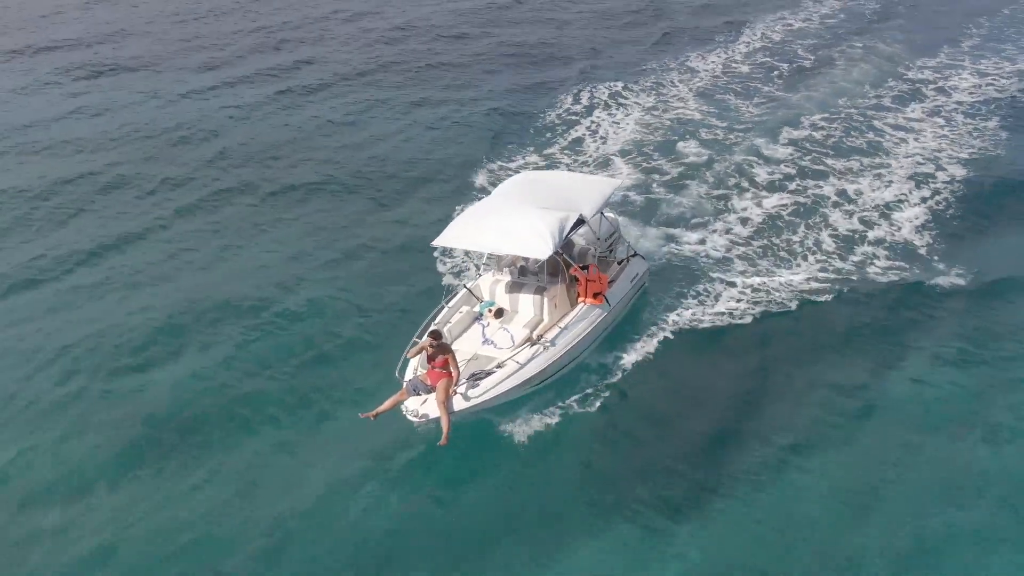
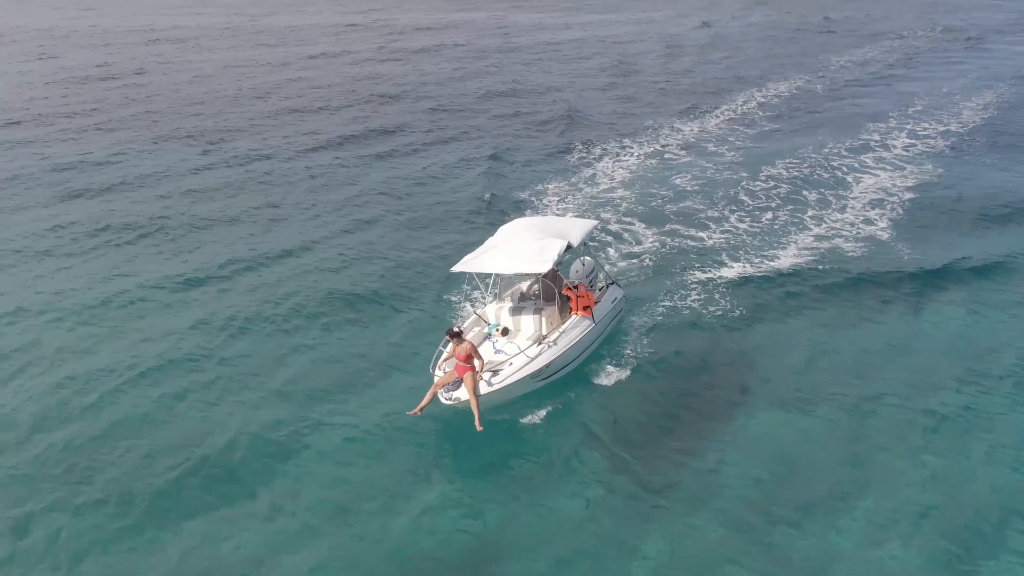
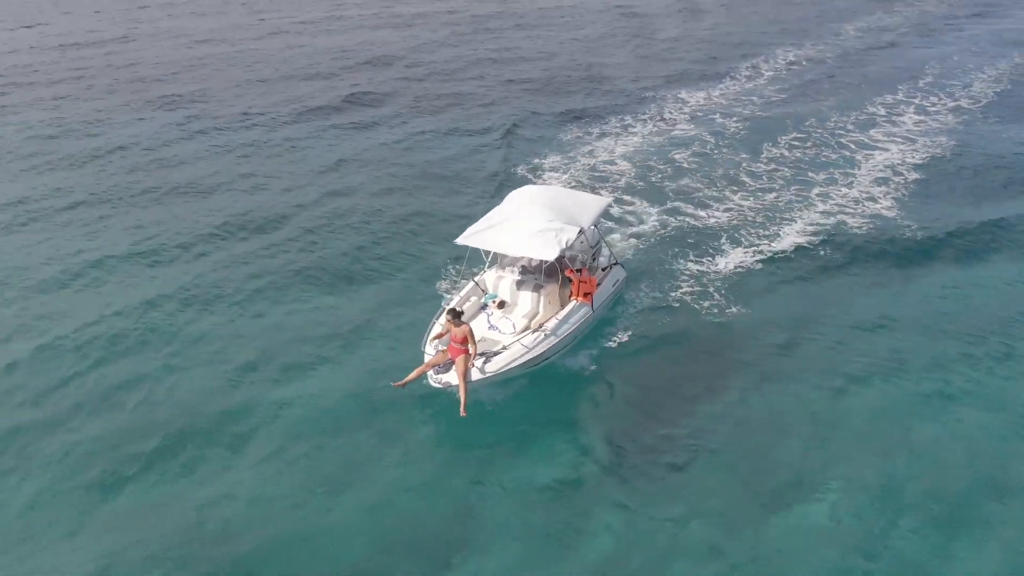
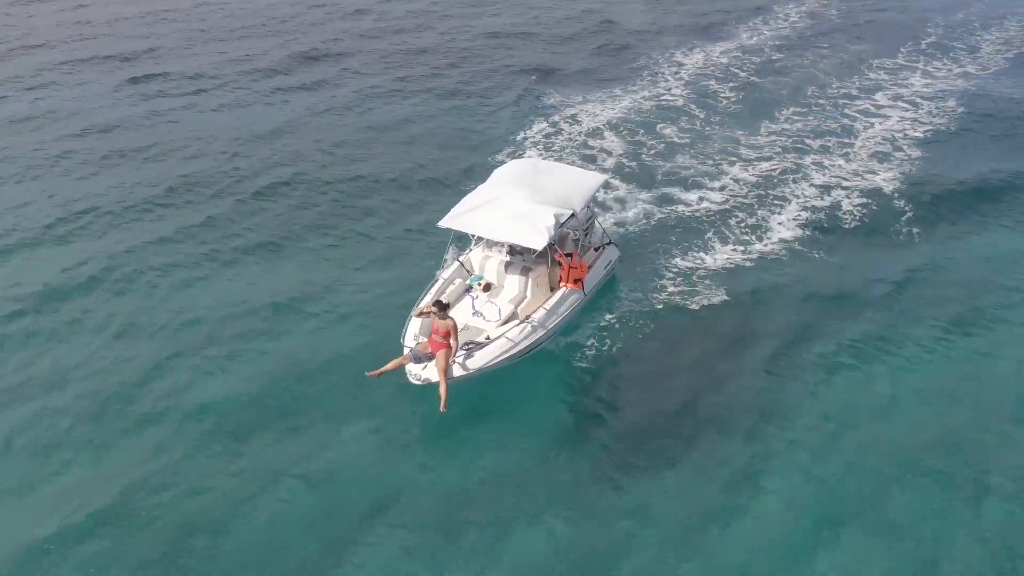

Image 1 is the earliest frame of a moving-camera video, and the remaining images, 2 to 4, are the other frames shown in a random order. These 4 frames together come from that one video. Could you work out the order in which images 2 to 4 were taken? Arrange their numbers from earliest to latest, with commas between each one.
4, 3, 2
